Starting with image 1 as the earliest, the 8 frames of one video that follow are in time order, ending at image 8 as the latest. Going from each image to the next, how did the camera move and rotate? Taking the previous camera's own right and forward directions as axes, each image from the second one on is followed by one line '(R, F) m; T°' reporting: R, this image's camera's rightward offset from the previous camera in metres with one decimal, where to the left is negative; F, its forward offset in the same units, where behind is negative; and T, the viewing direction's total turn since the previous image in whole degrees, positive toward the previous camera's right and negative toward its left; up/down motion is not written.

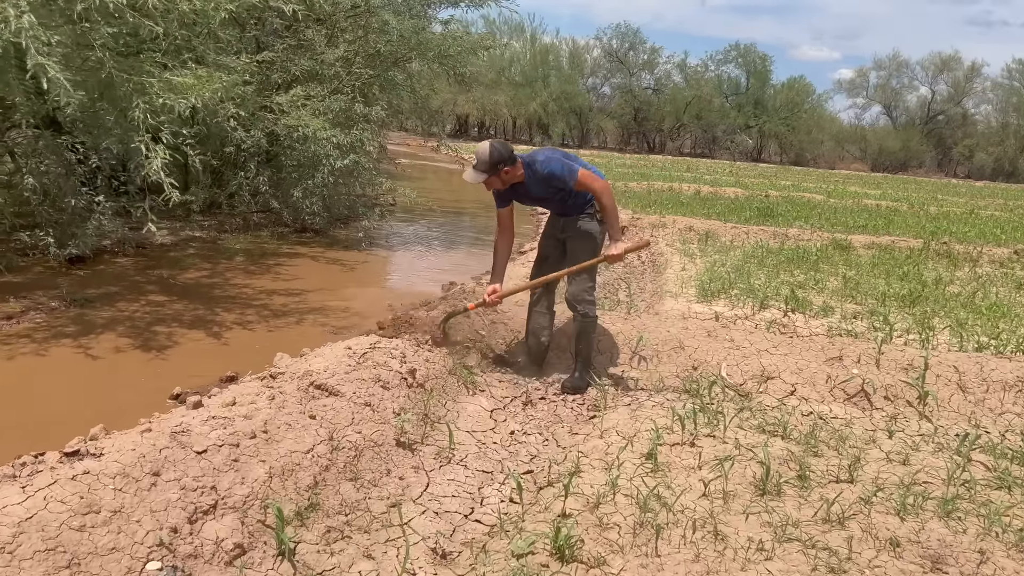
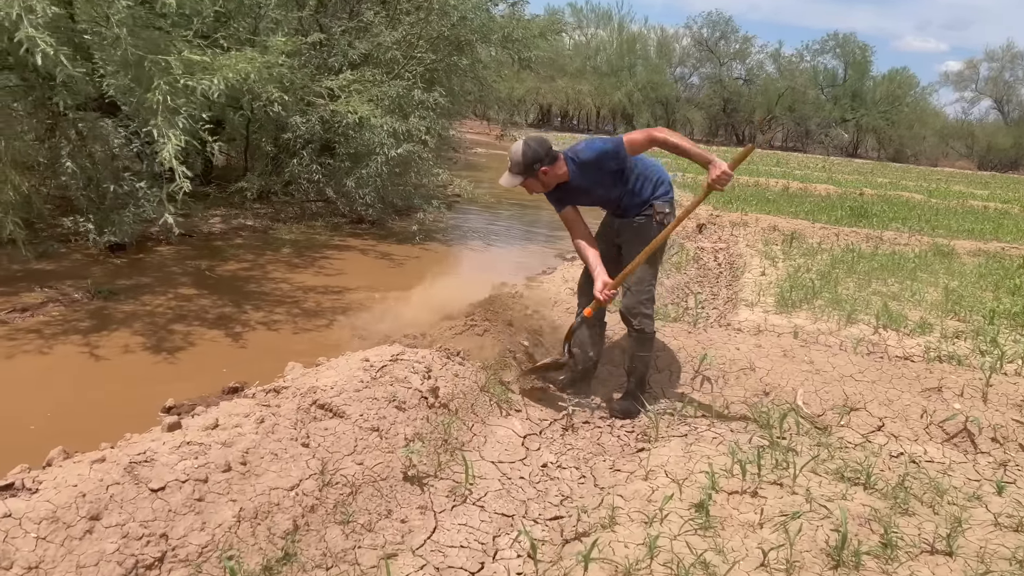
(+0.2, +0.5) m; -6°
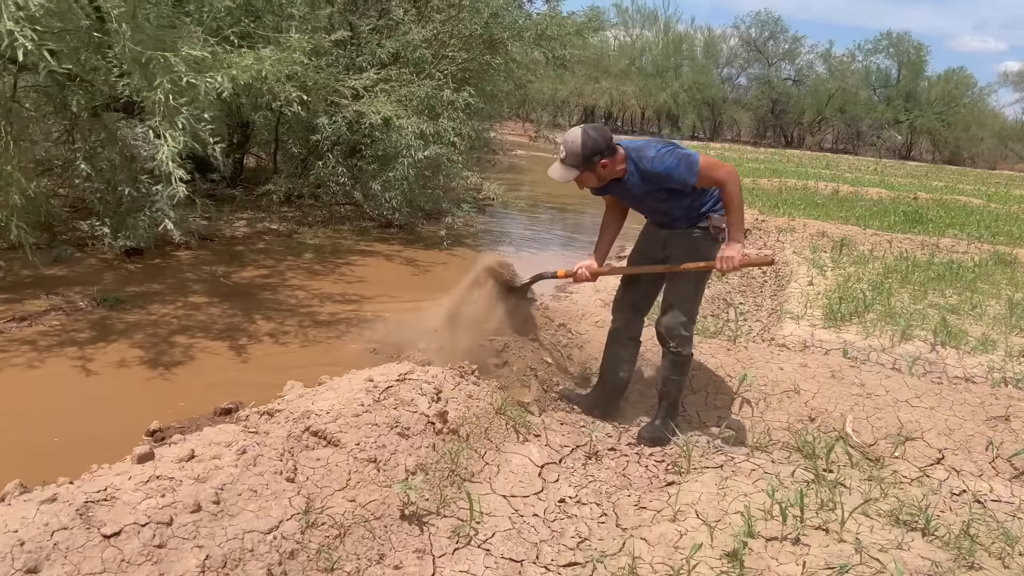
(+0.1, +0.3) m; -3°
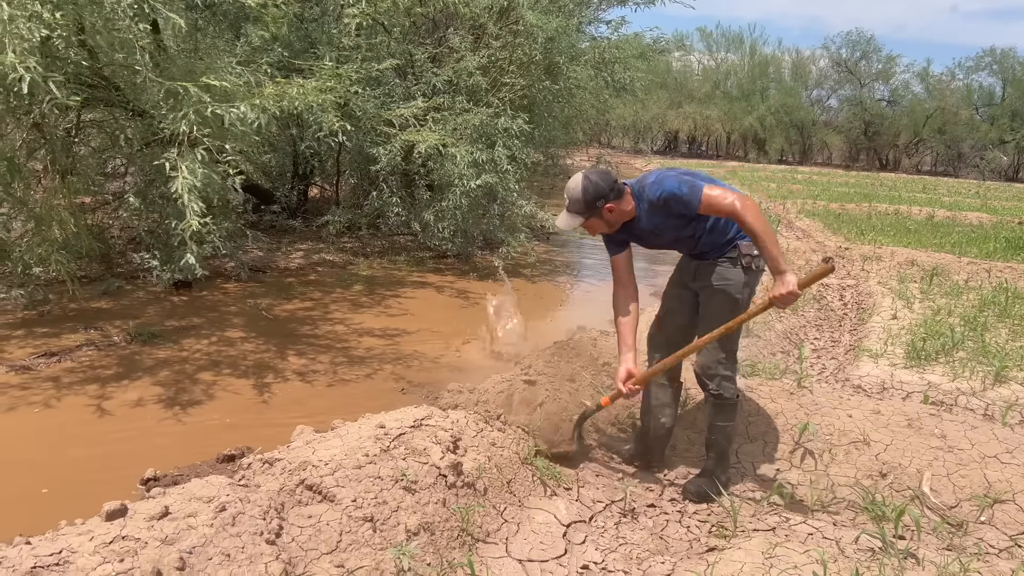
(+0.2, +0.3) m; -6°
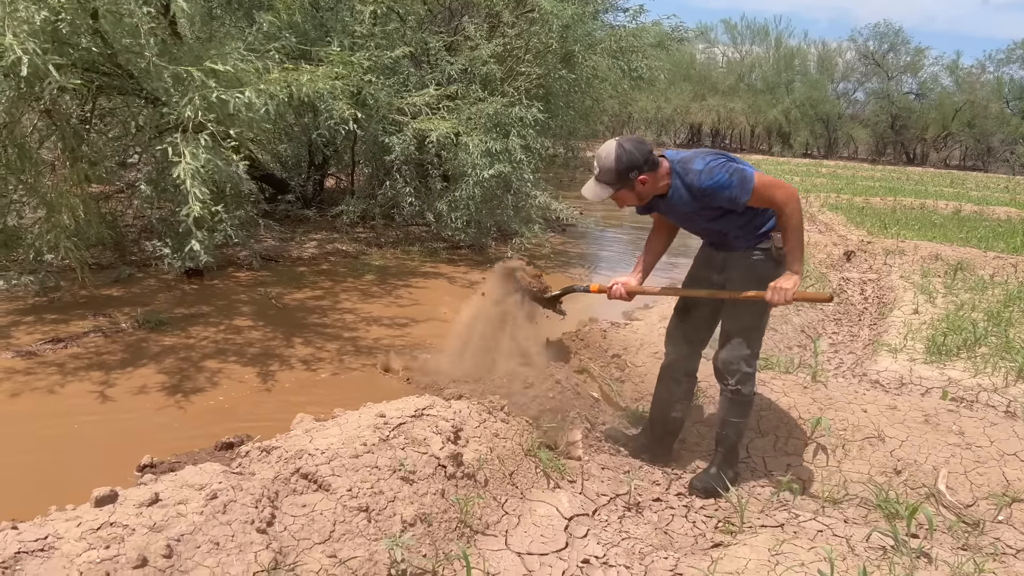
(+0.1, +0.1) m; -1°
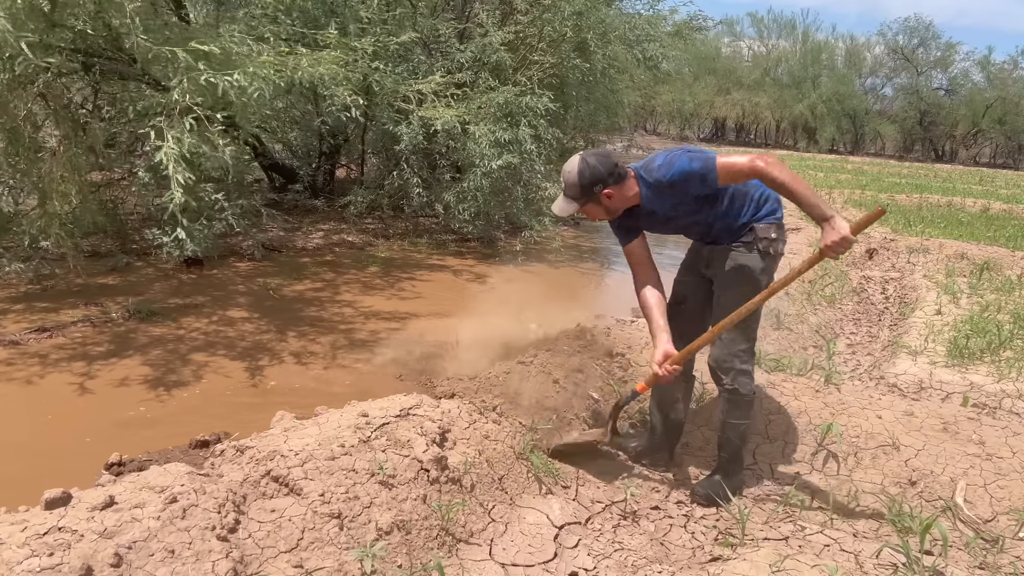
(+0.1, +0.2) m; -1°
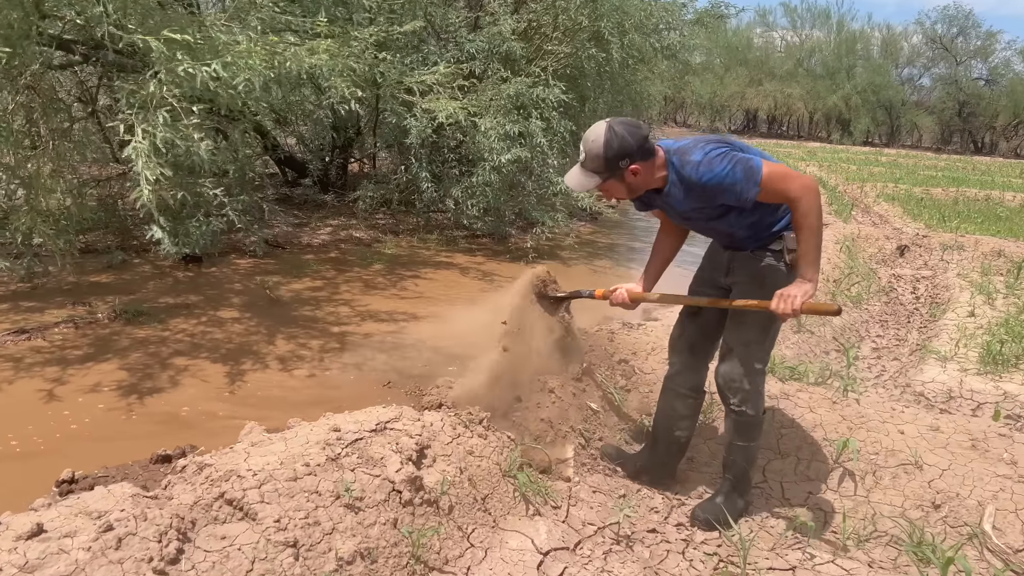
(+0.2, +0.2) m; -2°
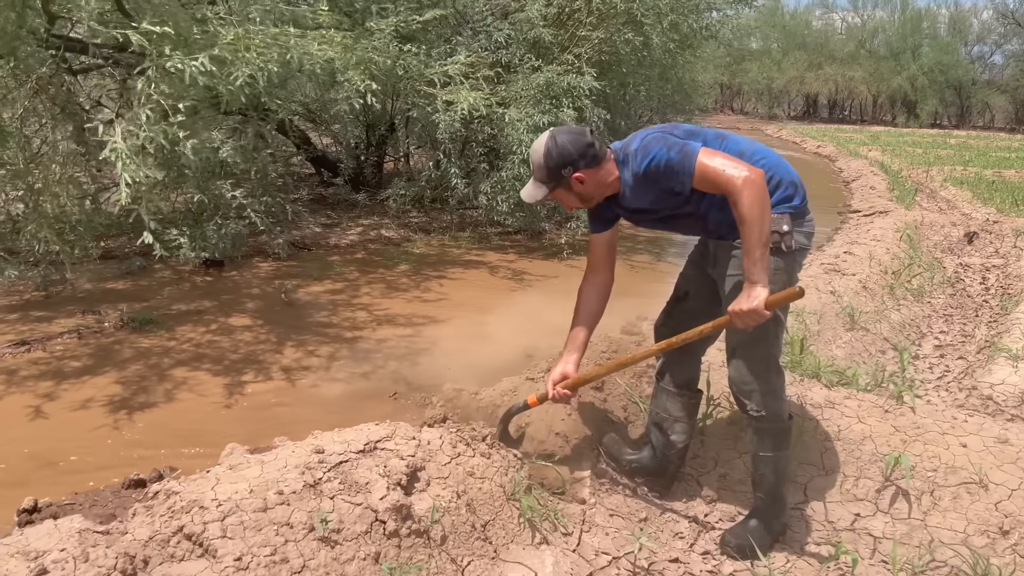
(+0.2, +0.3) m; -4°
